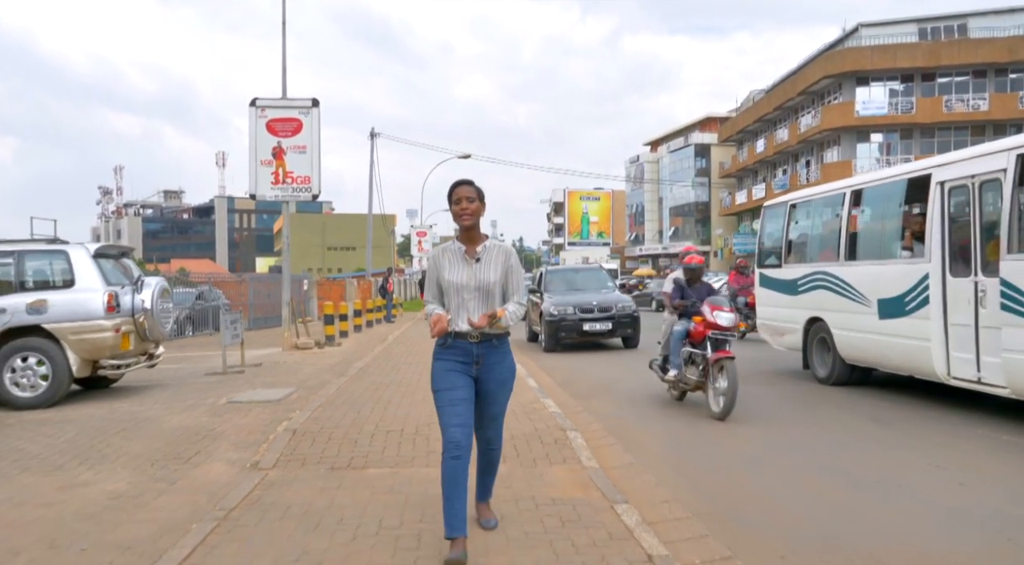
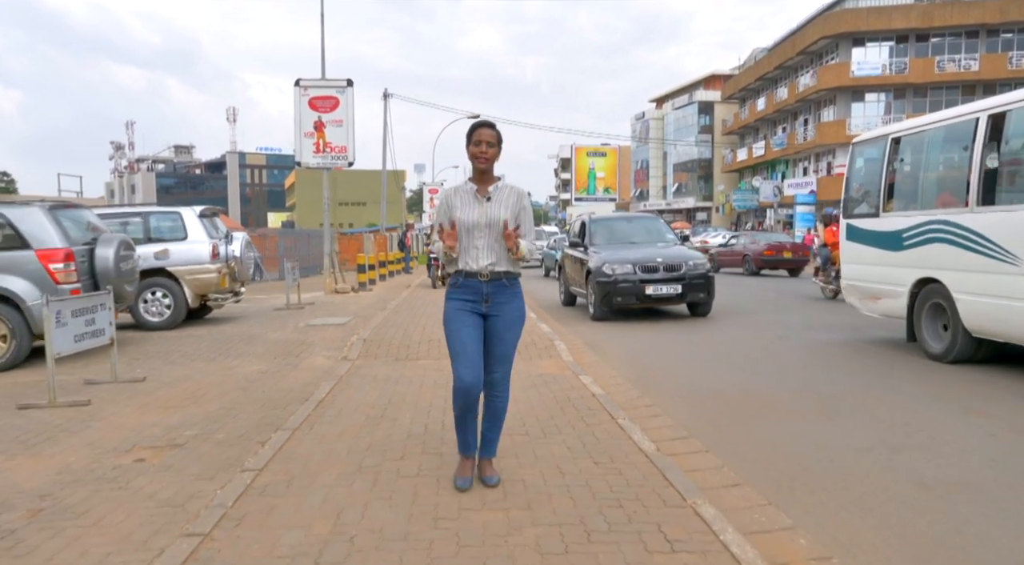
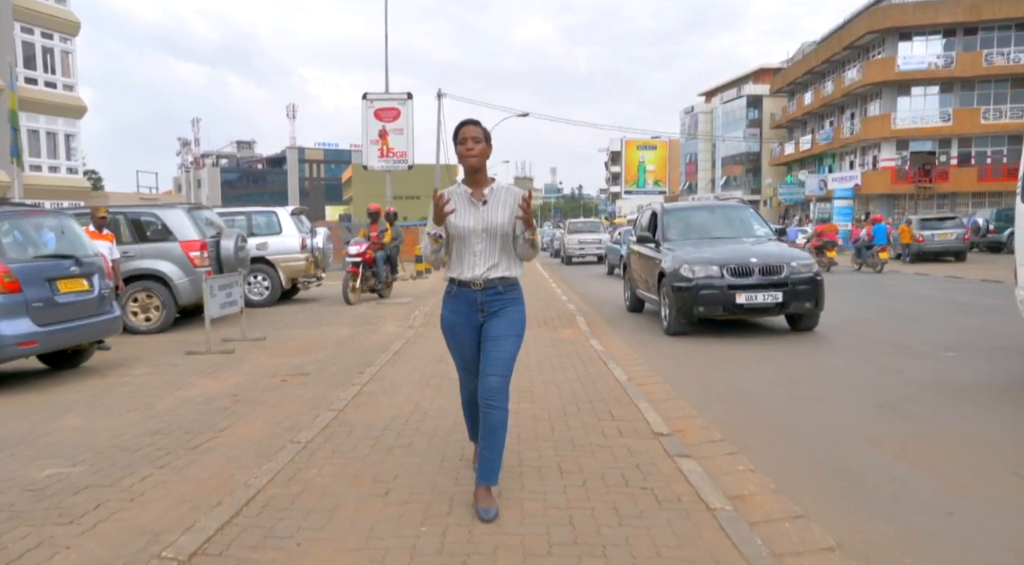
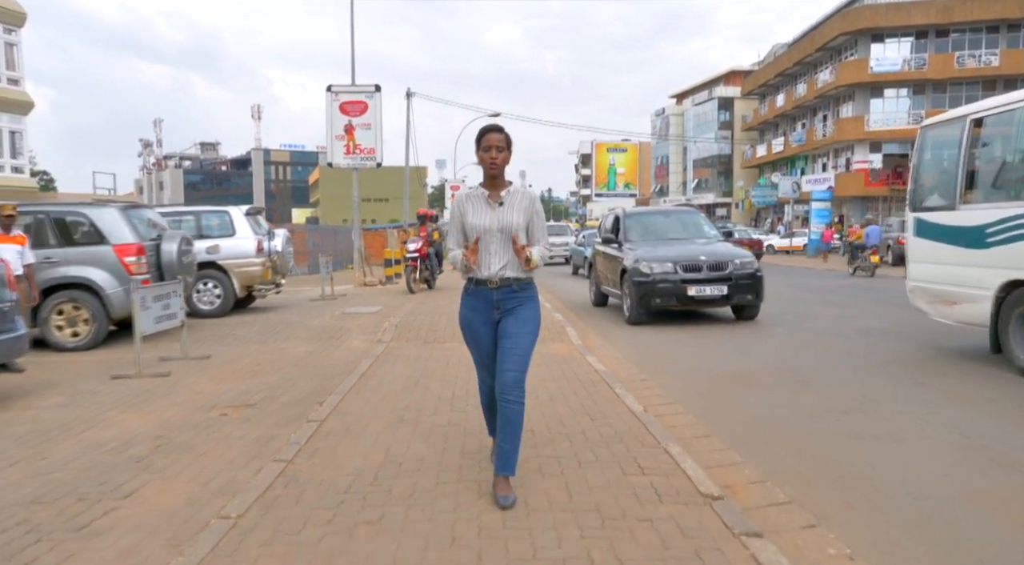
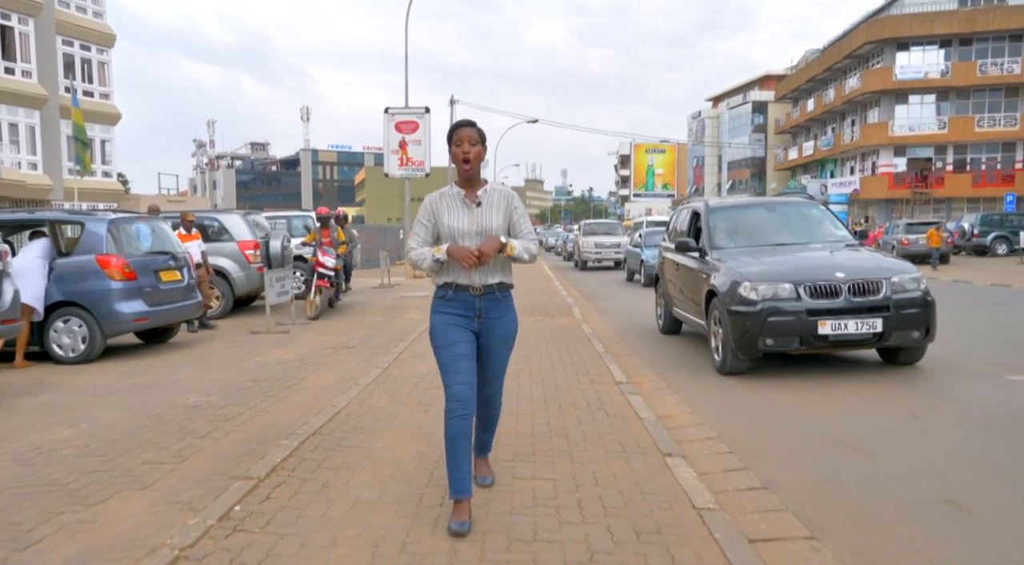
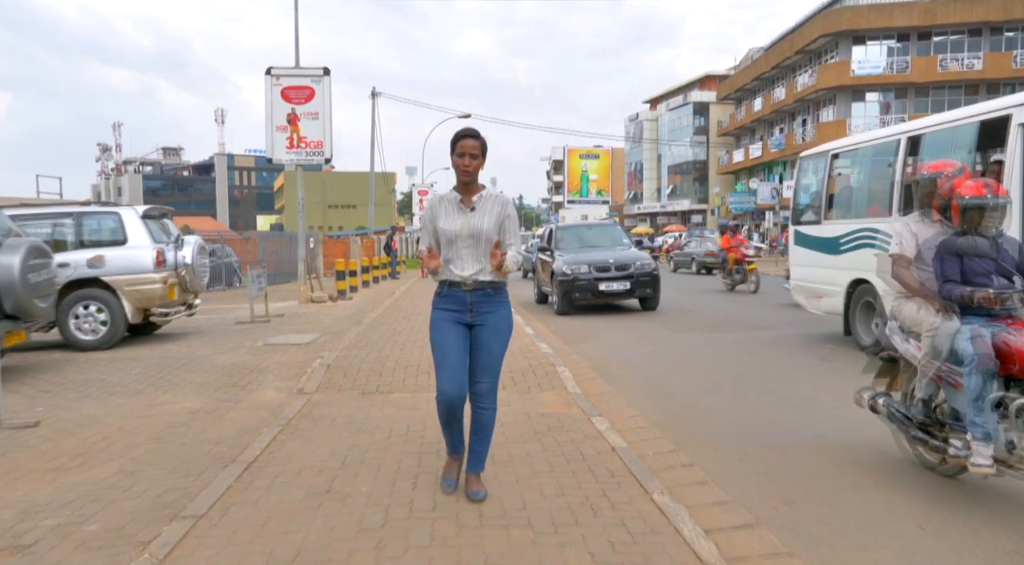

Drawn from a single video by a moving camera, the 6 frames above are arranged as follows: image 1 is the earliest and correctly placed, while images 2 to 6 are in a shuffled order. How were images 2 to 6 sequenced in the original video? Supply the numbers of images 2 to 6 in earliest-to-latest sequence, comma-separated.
6, 2, 4, 3, 5
